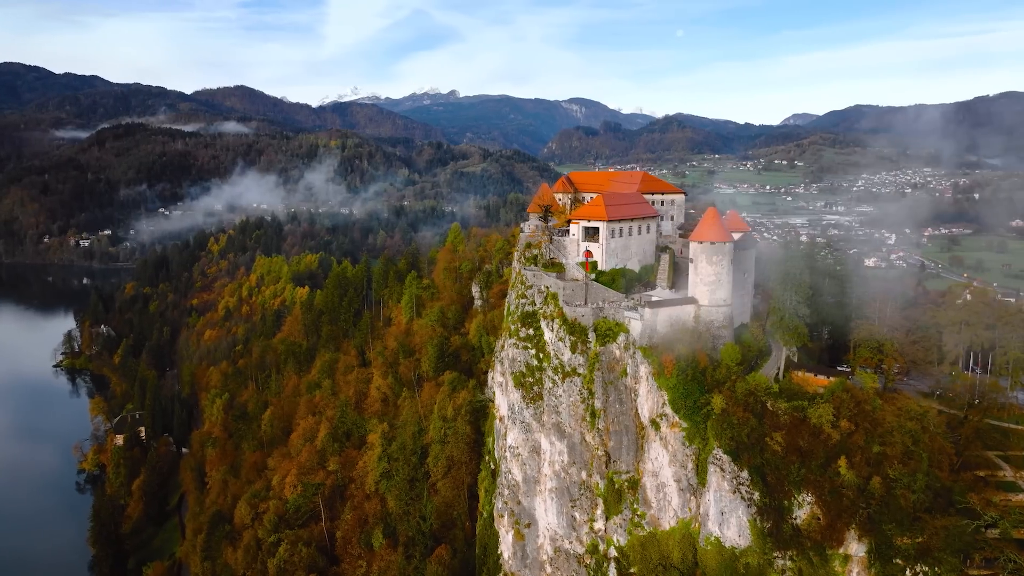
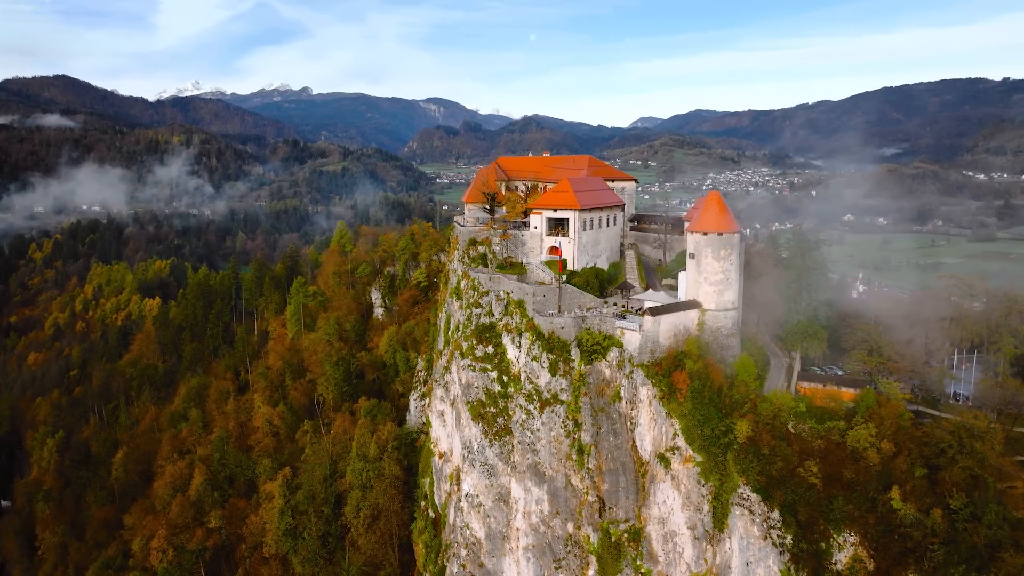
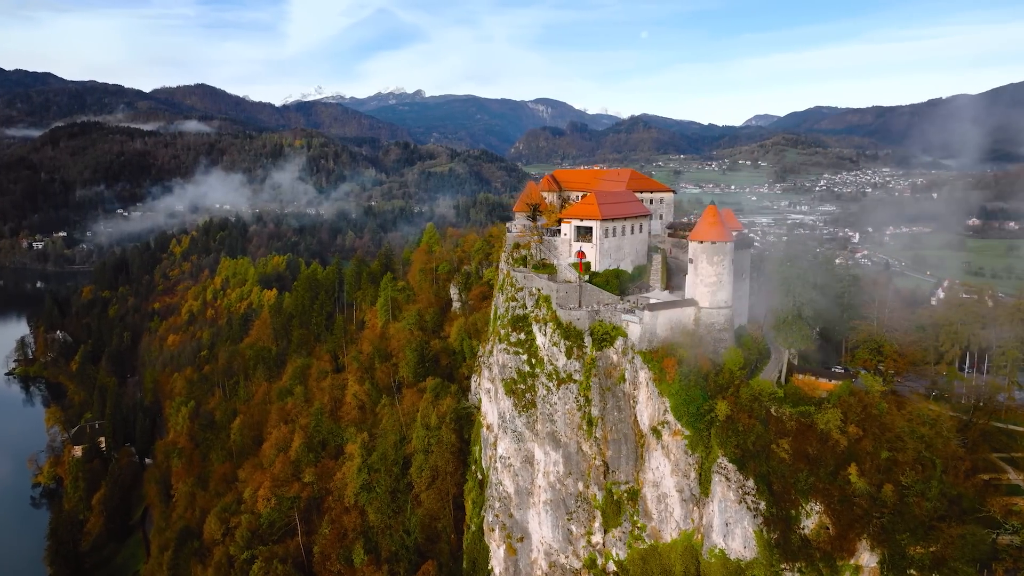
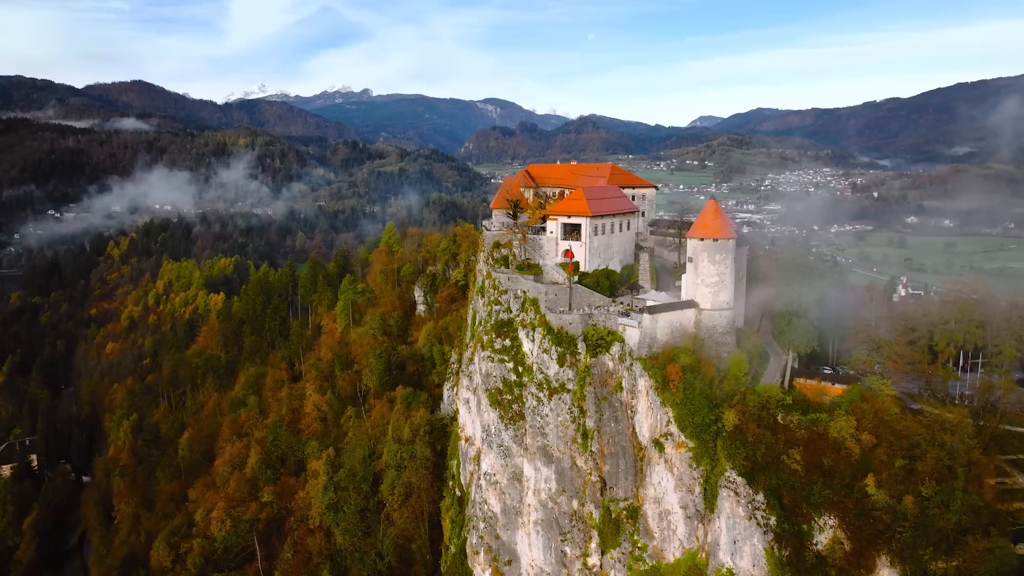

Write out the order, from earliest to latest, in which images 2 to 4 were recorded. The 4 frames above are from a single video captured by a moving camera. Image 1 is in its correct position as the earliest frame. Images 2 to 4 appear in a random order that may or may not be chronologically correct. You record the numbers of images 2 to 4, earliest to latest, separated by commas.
3, 4, 2
